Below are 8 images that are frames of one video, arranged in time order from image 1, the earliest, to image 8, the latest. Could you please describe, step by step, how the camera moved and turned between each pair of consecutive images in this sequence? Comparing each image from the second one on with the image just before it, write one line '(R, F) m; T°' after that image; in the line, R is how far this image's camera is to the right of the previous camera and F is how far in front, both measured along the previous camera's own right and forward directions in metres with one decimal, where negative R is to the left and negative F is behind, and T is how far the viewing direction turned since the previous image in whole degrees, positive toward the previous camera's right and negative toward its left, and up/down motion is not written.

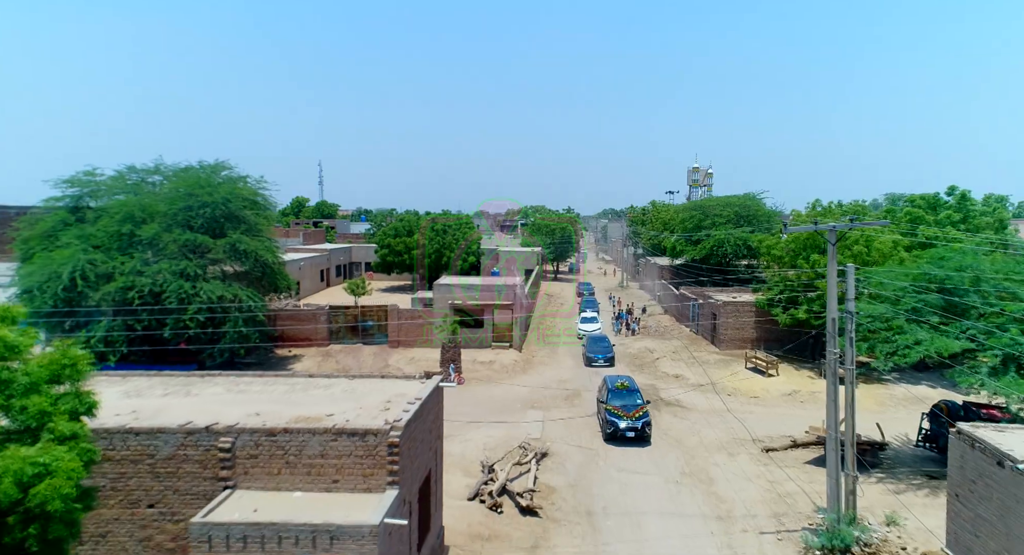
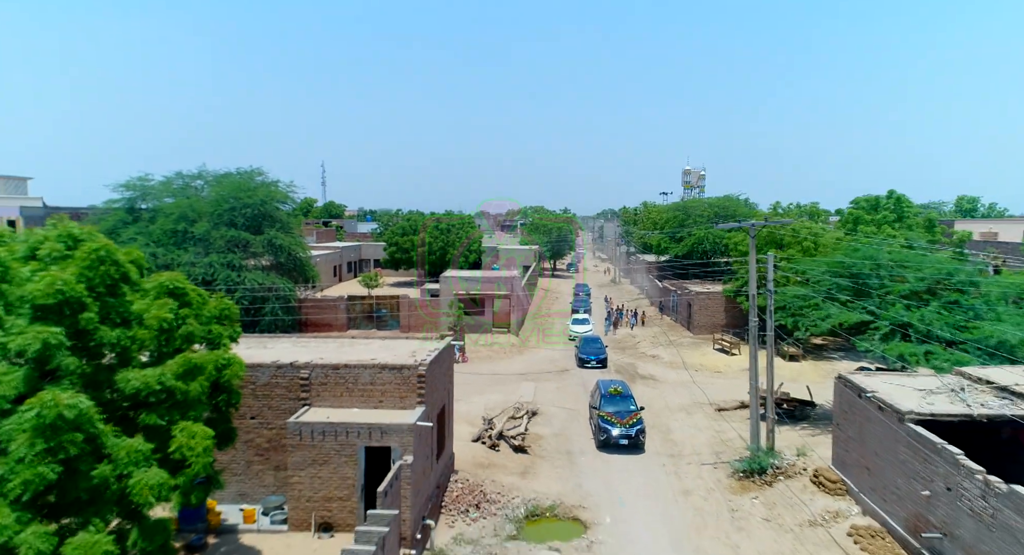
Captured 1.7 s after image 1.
(+0.2, -3.7) m; 0°
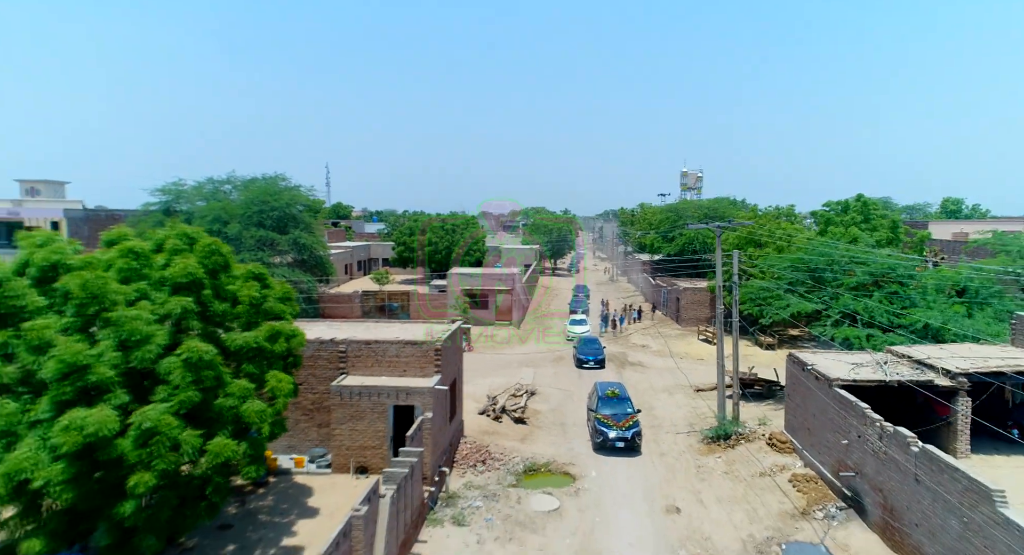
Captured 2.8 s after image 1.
(0.0, -2.7) m; 0°
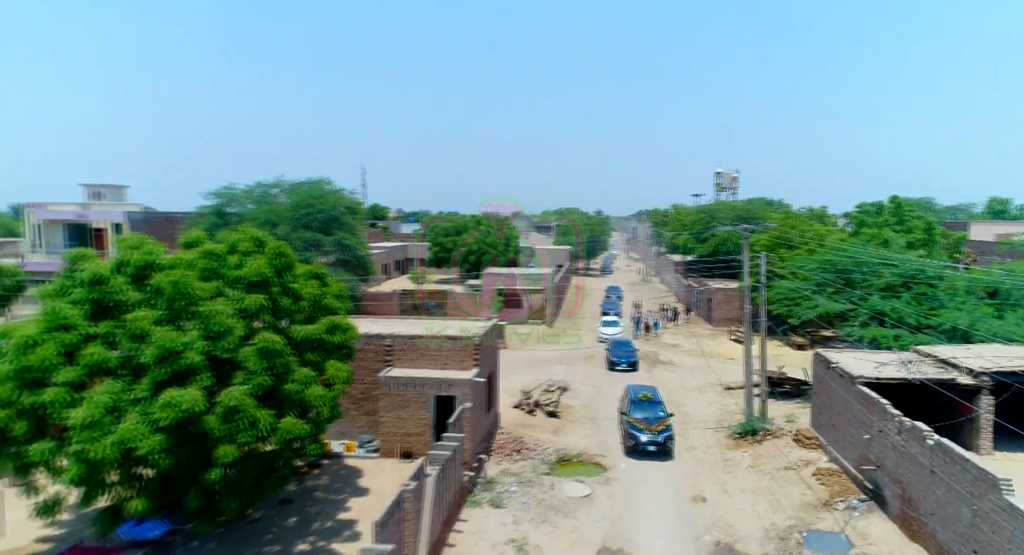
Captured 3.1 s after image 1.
(-0.1, -0.9) m; -3°
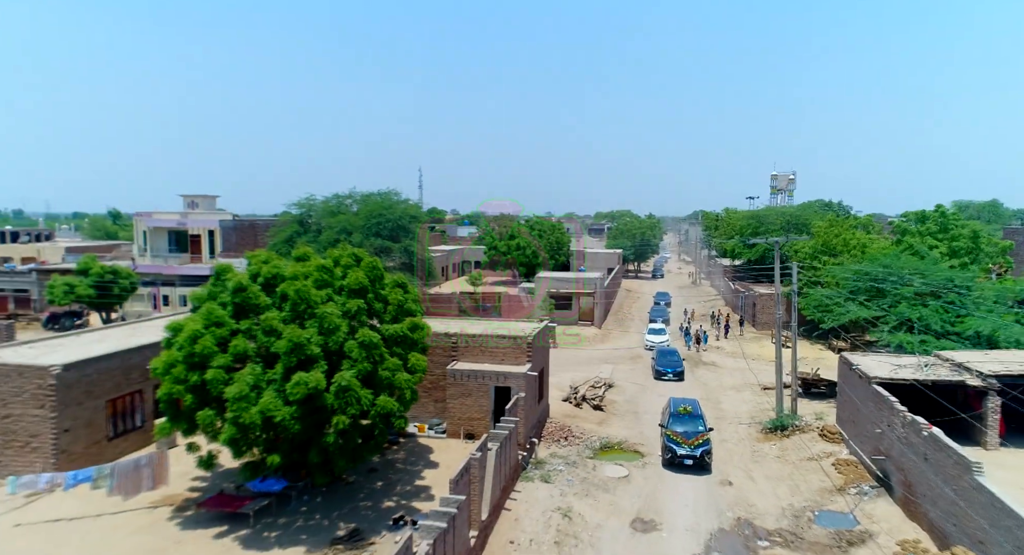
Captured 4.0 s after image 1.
(+0.1, -2.4) m; -5°
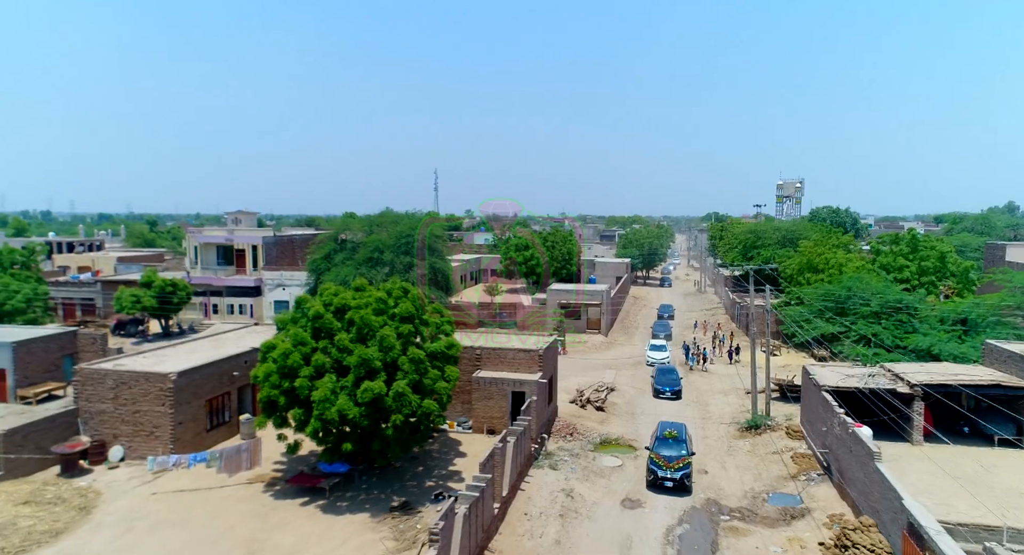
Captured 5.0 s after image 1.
(0.0, -3.9) m; -1°
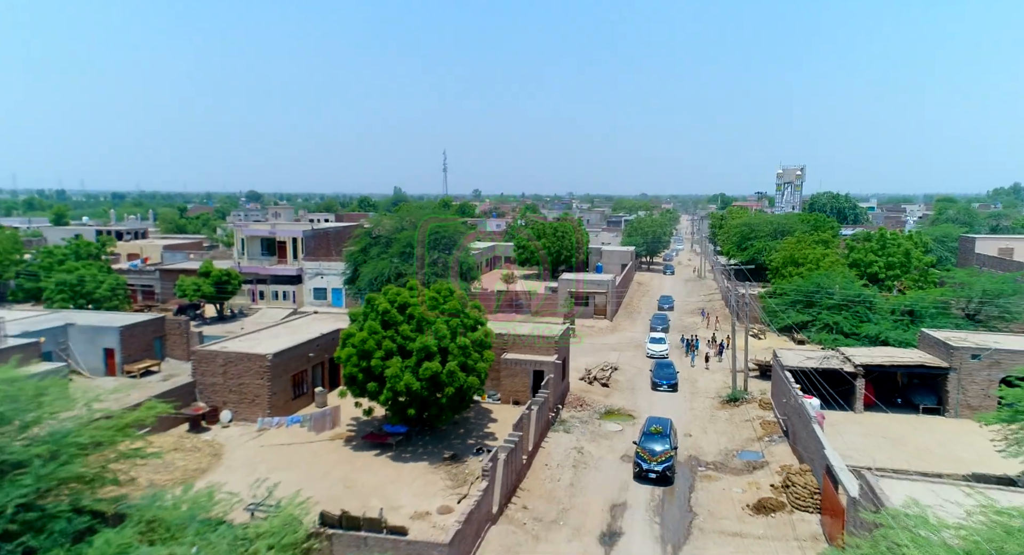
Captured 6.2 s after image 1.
(-0.6, -4.8) m; -1°
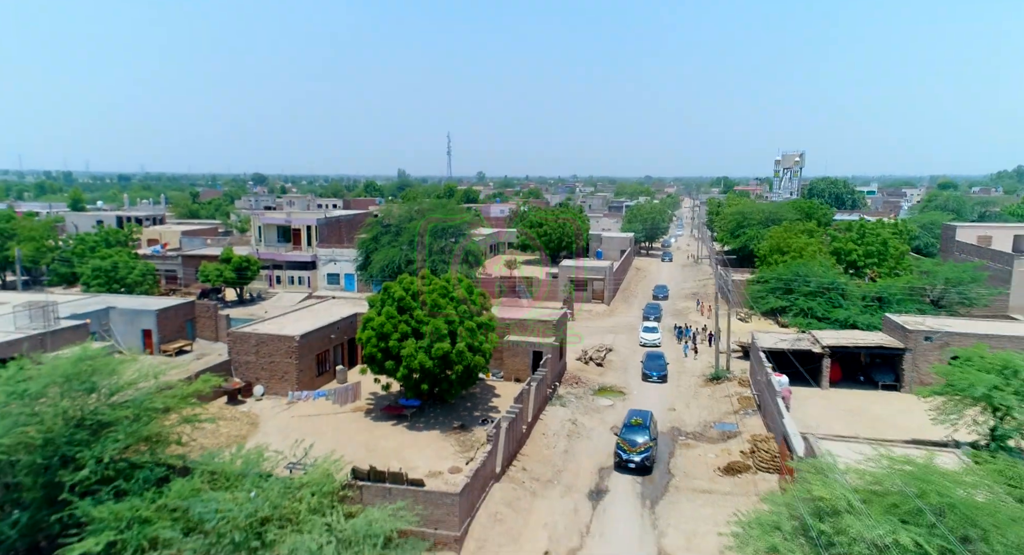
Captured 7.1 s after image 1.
(+0.1, -2.7) m; 0°
